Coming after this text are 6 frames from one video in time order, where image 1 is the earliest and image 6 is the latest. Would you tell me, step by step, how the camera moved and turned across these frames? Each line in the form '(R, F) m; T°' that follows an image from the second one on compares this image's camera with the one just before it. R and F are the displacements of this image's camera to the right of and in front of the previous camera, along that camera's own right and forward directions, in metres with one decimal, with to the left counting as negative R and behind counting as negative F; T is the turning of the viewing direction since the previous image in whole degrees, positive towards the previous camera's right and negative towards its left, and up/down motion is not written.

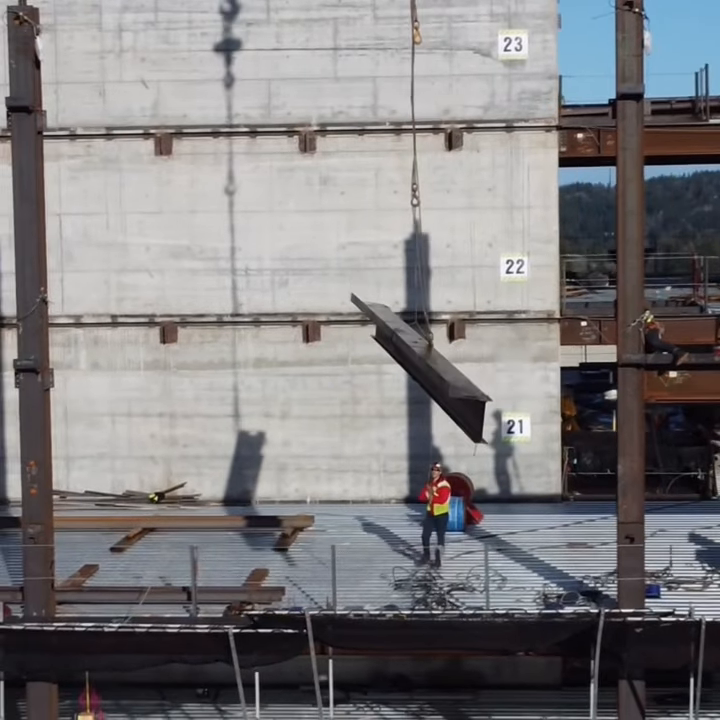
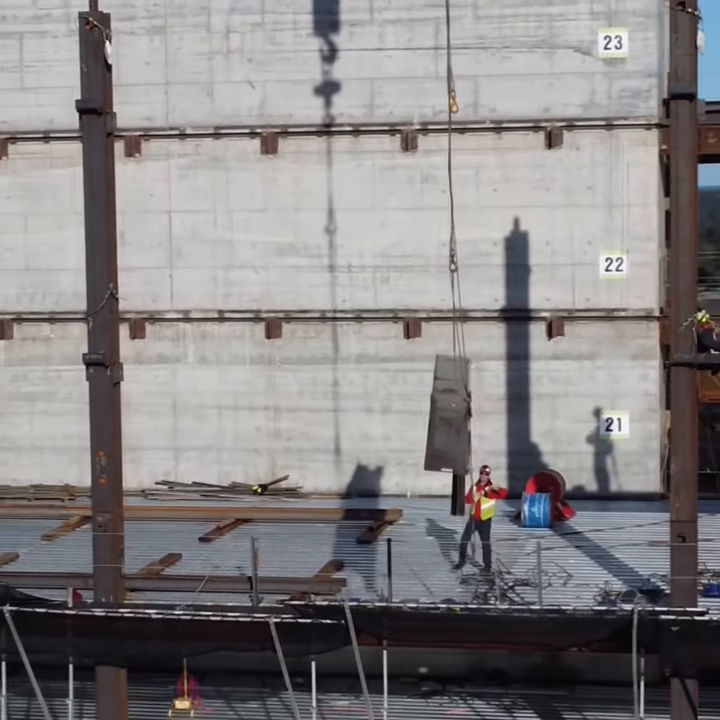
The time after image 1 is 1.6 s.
(+1.2, -0.2) m; -6°
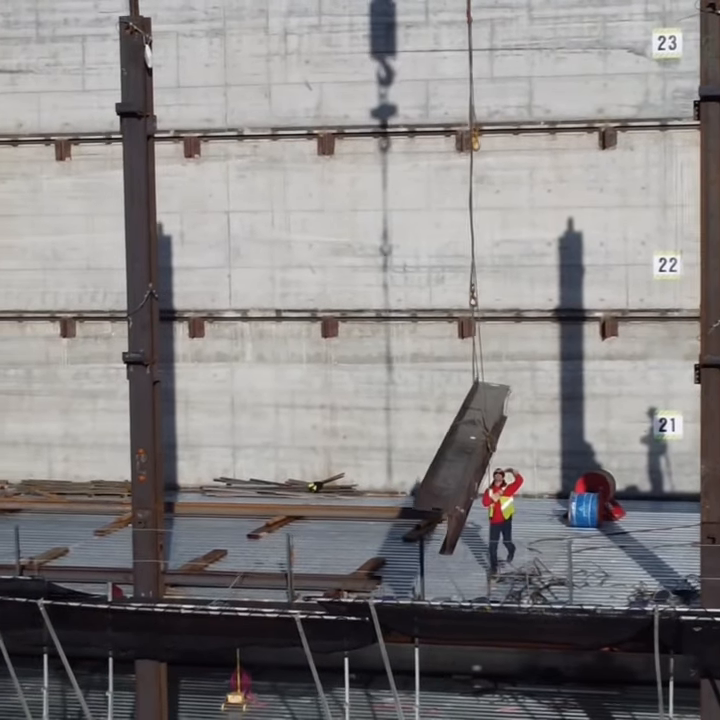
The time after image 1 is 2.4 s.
(+0.6, -0.2) m; -3°
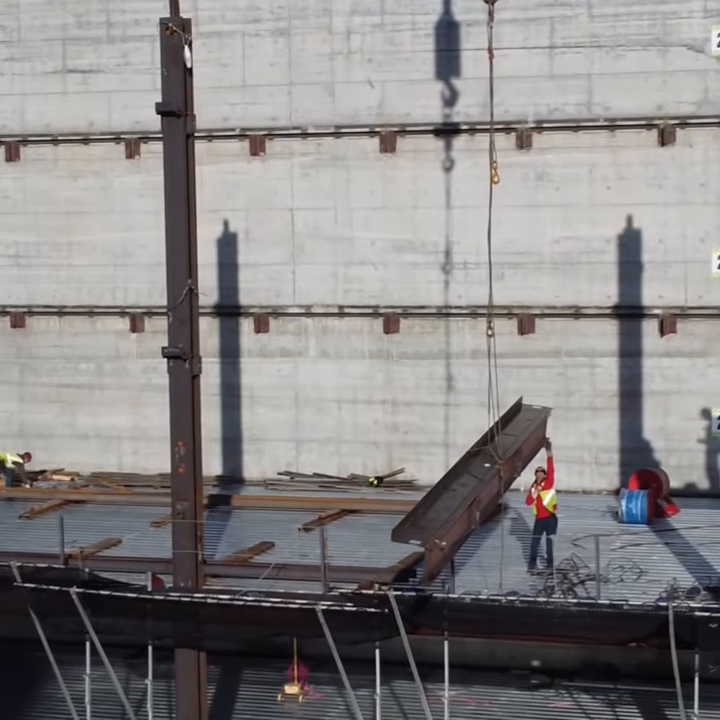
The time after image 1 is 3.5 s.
(+0.8, -0.2) m; -4°
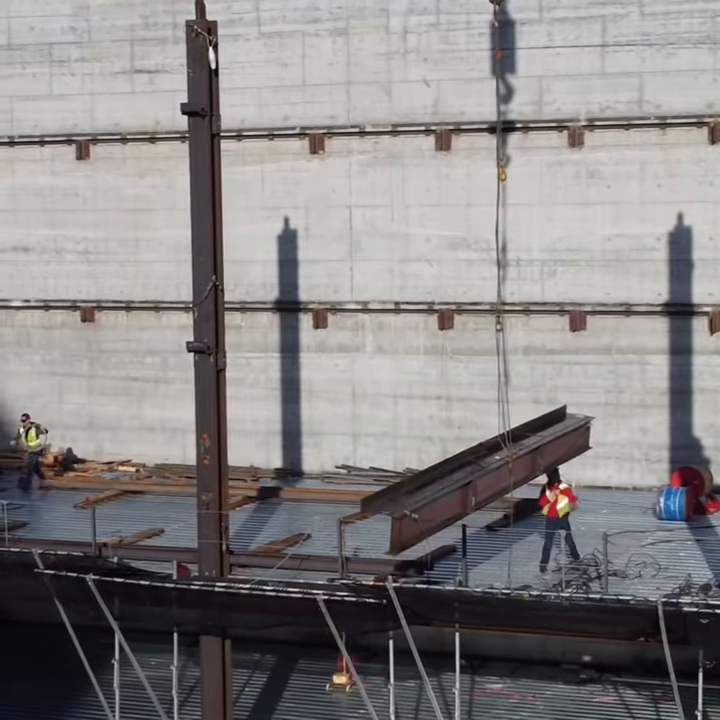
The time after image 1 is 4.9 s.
(+1.2, -0.3) m; -4°
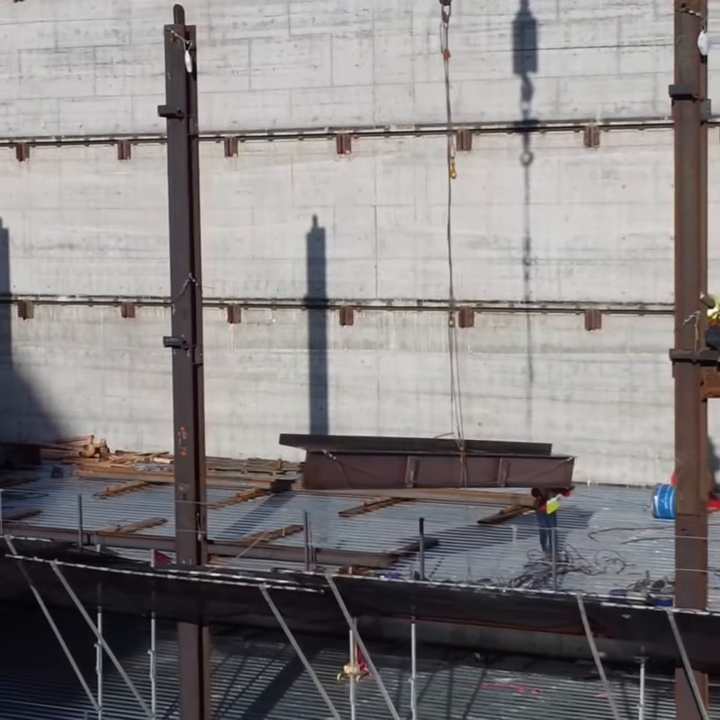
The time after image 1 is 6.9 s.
(+1.8, -0.3) m; -5°
